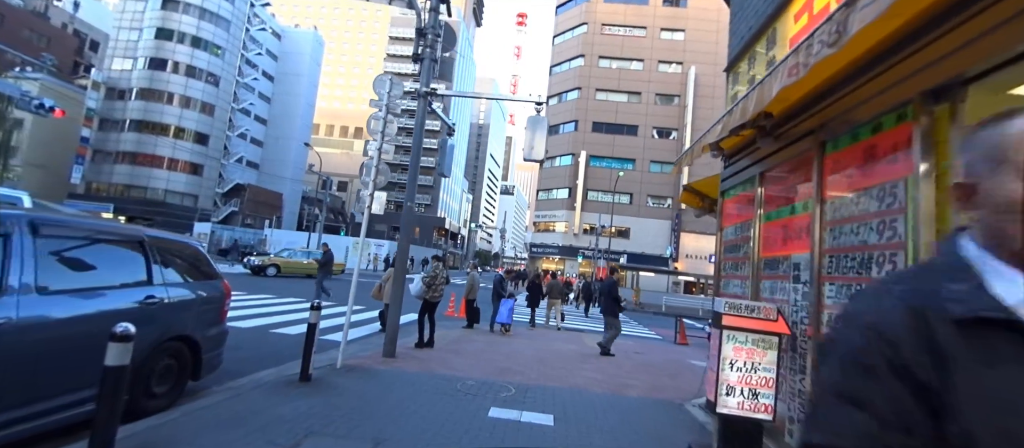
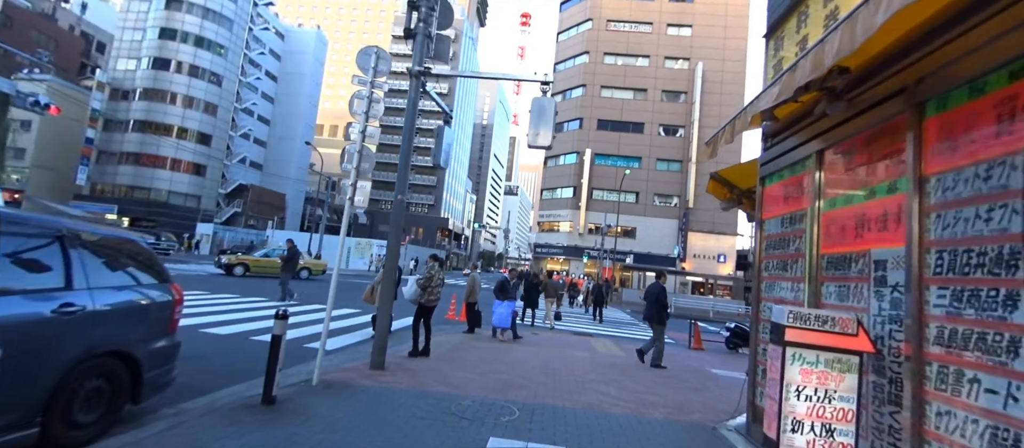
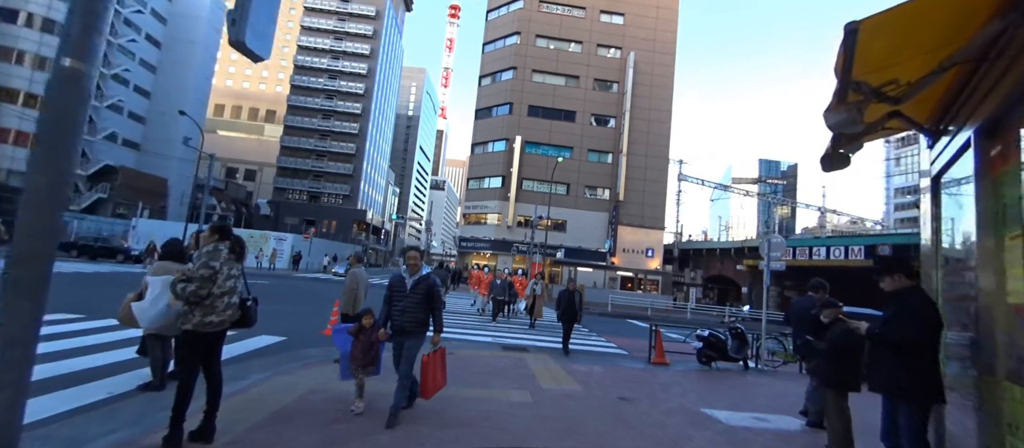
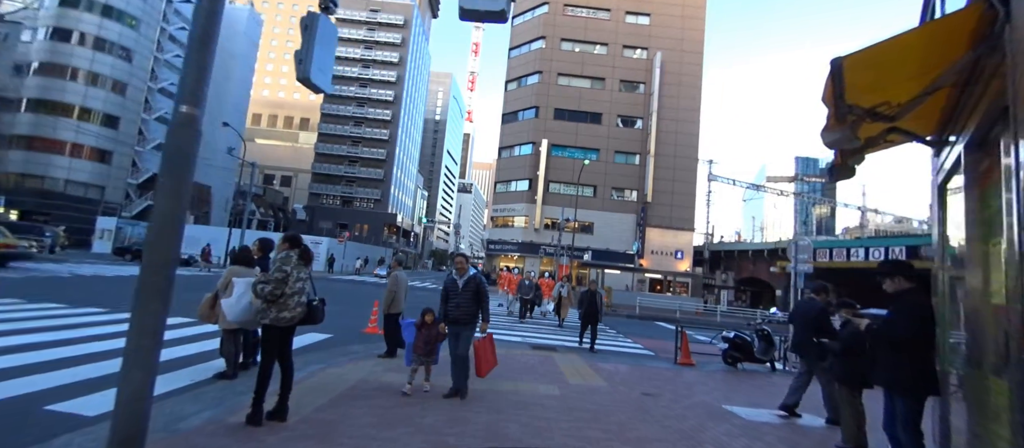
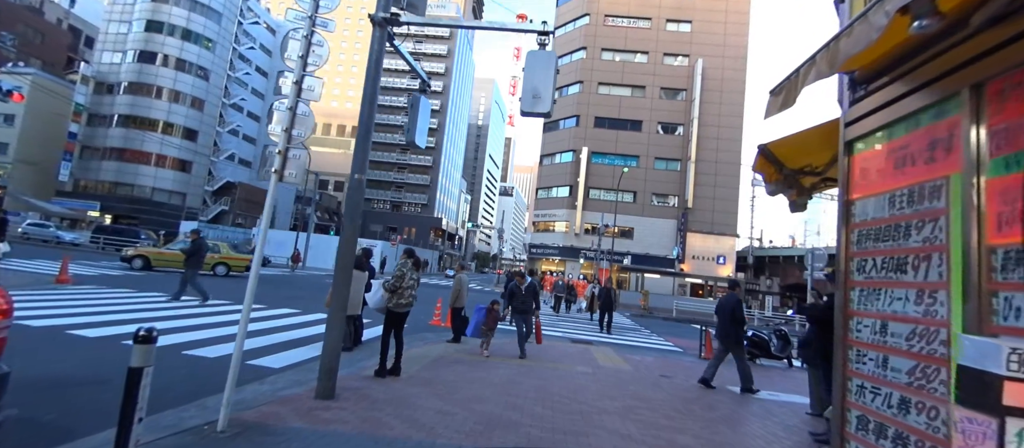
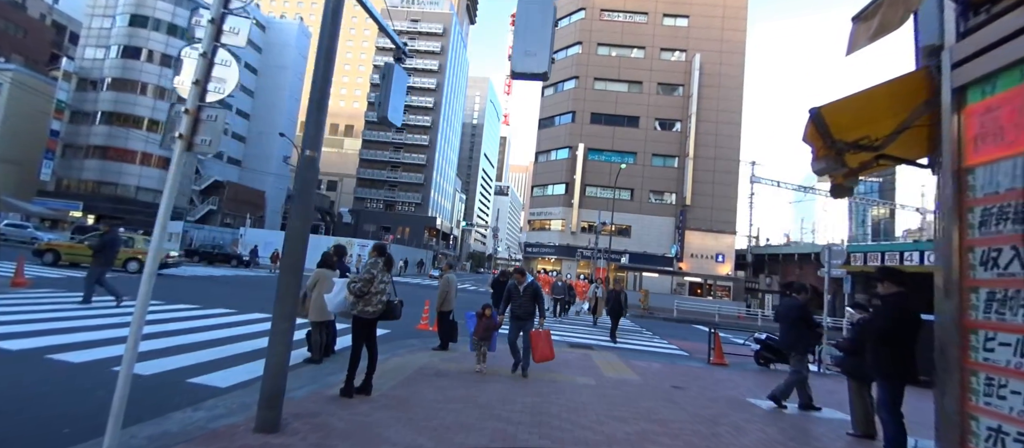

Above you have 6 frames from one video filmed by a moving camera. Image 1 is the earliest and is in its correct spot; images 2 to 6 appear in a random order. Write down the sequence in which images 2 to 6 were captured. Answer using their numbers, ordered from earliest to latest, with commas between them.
2, 5, 6, 4, 3
